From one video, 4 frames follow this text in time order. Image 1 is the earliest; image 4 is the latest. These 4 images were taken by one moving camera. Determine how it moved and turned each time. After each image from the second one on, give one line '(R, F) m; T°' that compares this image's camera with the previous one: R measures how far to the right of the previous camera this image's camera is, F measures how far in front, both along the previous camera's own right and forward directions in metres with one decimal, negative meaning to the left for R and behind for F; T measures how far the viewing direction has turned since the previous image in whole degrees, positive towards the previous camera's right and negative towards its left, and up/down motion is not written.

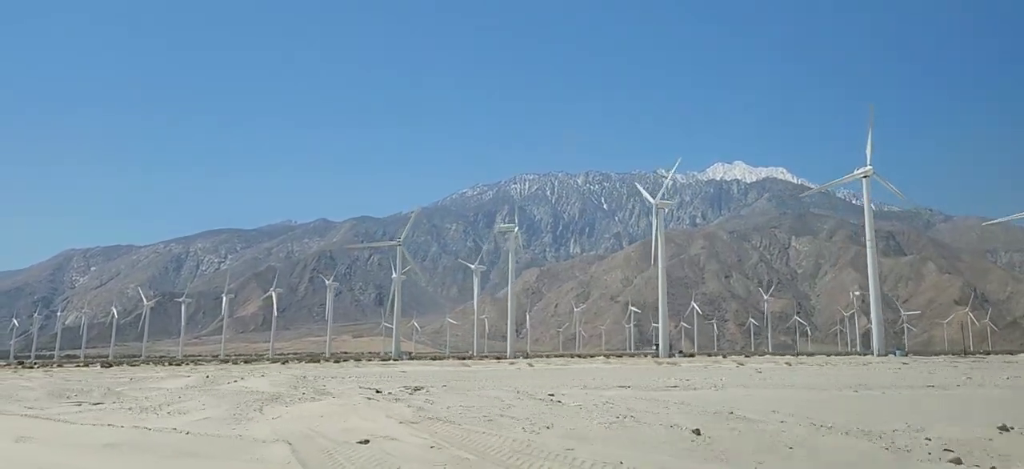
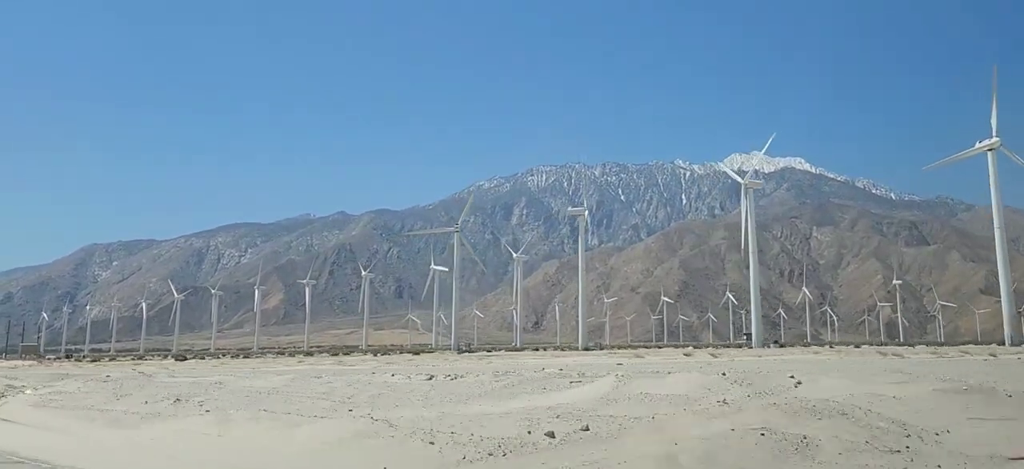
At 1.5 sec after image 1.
(-1.7, +0.1) m; -1°
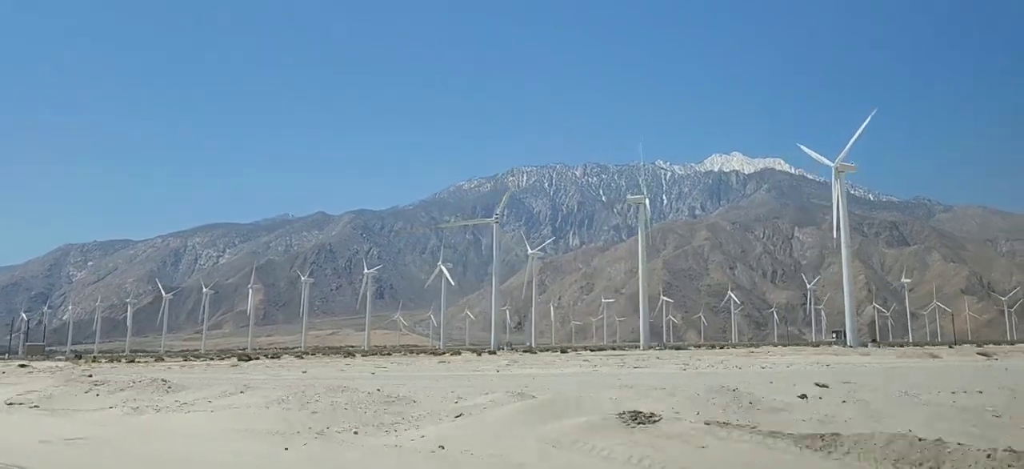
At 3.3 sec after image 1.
(-0.9, +2.6) m; +1°
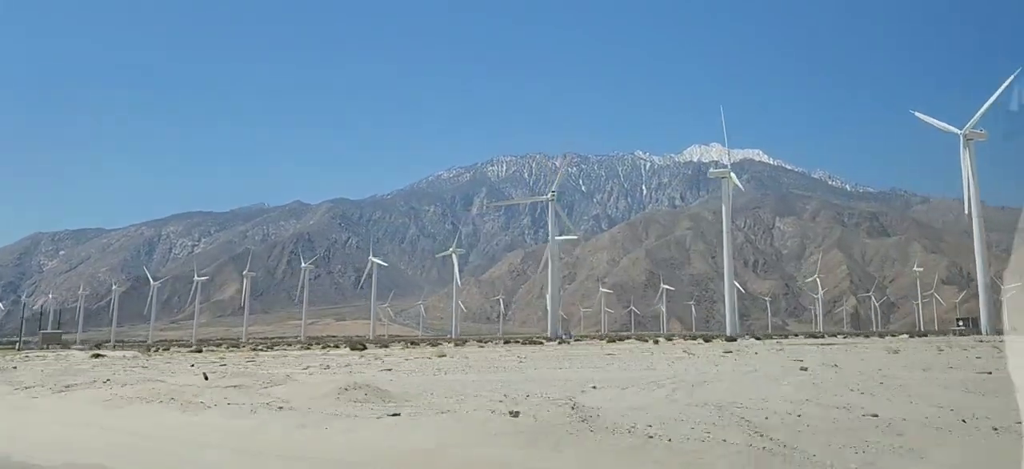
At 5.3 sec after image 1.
(-1.3, +3.2) m; +2°
